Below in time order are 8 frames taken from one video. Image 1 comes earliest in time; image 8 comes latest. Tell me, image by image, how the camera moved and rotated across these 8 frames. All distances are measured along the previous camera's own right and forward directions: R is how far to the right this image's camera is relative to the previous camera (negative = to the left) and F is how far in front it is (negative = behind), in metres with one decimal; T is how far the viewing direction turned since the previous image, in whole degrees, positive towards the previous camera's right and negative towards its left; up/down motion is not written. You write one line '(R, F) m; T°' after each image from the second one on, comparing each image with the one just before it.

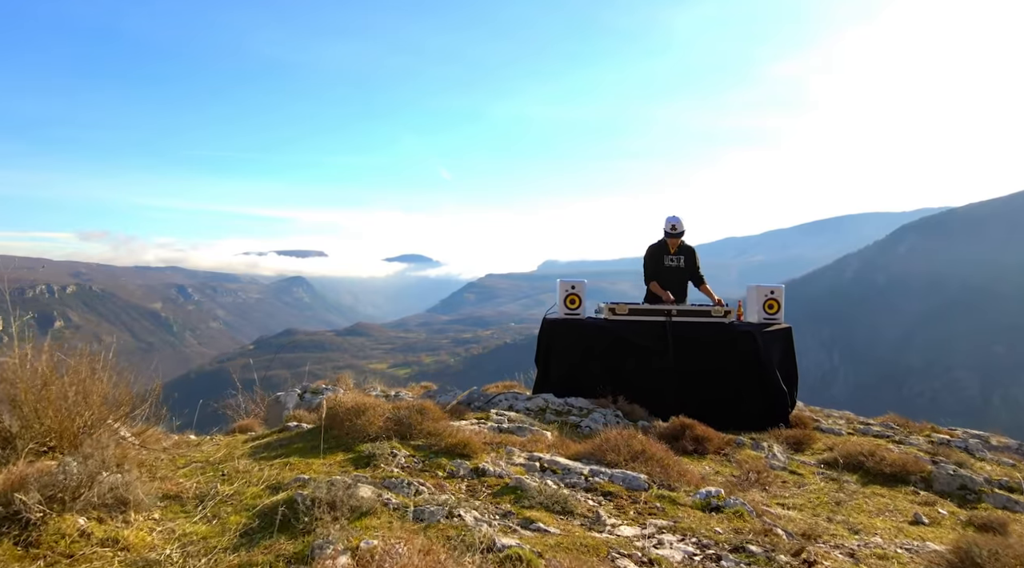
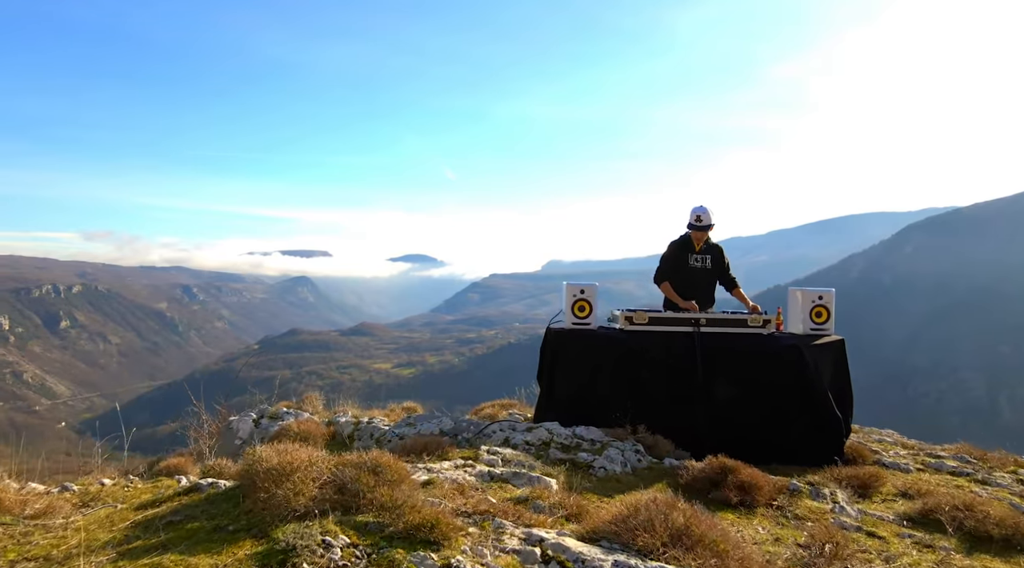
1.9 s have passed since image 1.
(+0.1, +1.5) m; 0°
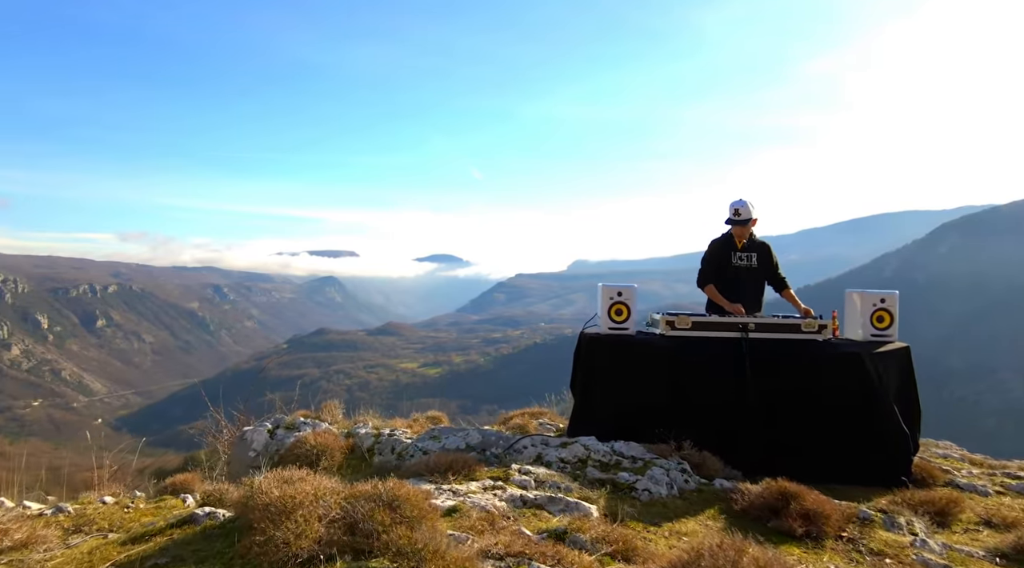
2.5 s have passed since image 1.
(-0.1, +0.6) m; -2°
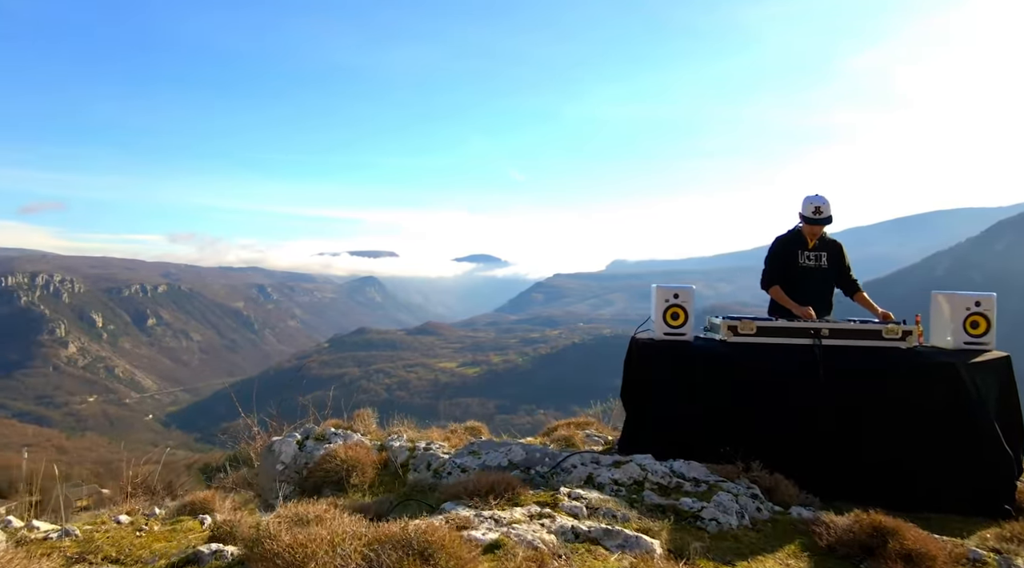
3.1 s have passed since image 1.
(-0.1, +0.6) m; -3°
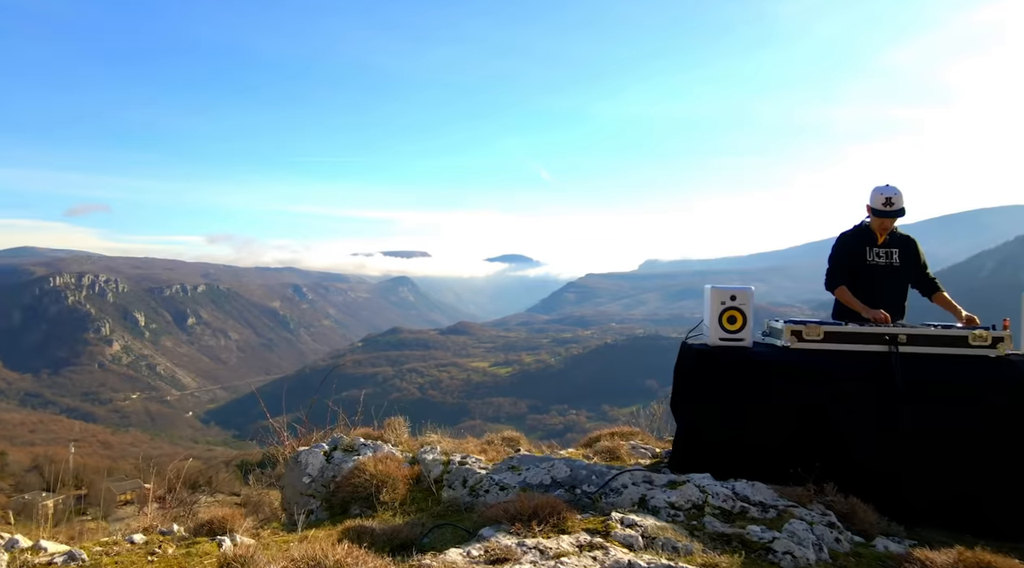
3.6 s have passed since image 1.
(-0.1, +0.5) m; -3°
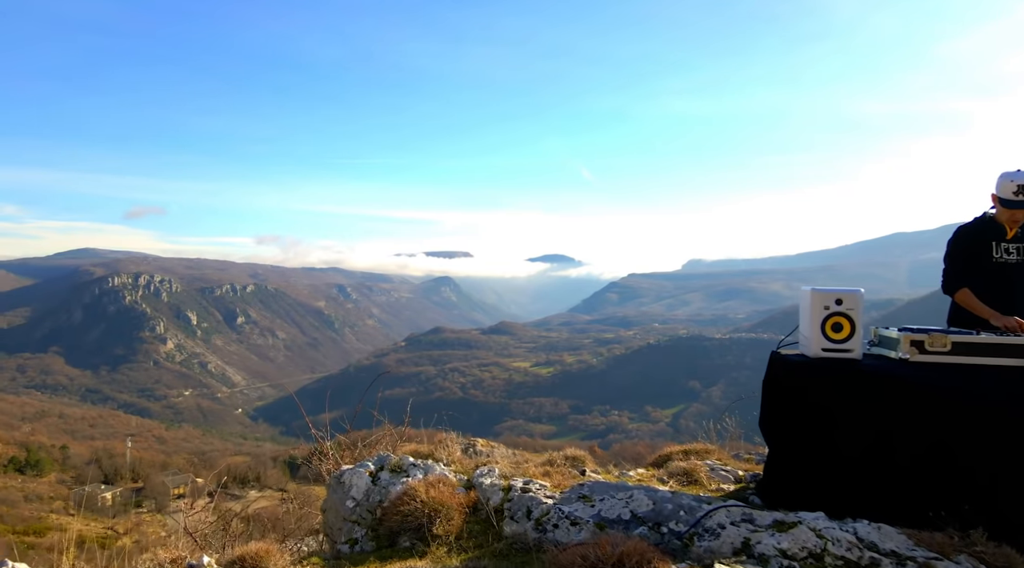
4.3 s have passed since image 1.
(-0.2, +0.7) m; -3°
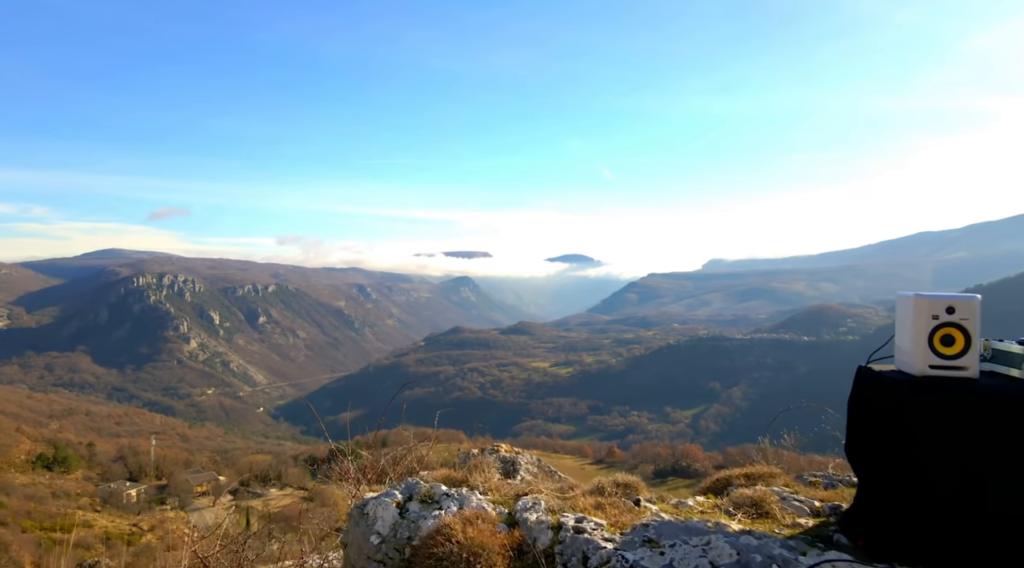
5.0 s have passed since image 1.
(+0.5, -2.1) m; -1°
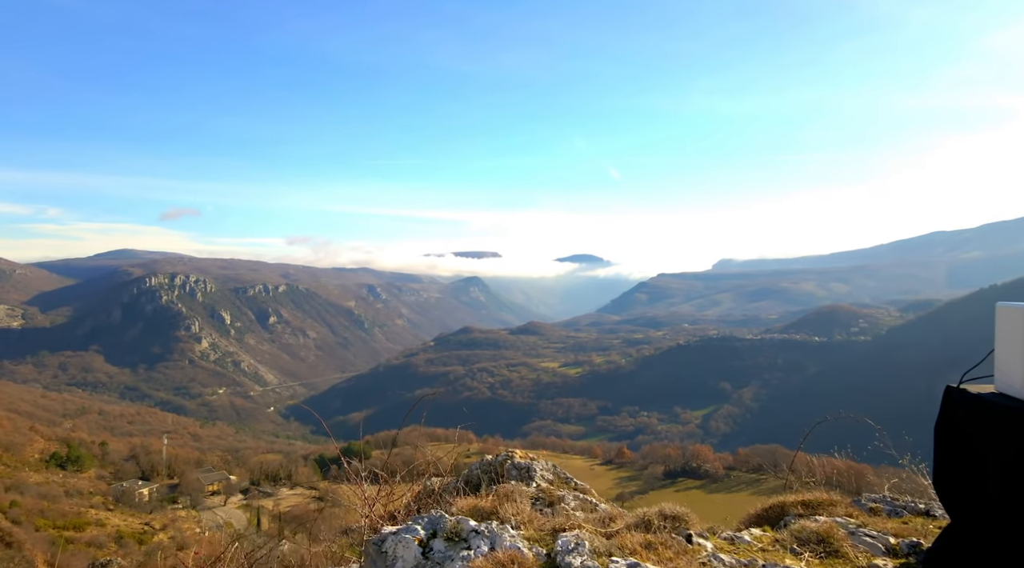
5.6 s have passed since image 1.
(-0.2, +0.7) m; -1°
